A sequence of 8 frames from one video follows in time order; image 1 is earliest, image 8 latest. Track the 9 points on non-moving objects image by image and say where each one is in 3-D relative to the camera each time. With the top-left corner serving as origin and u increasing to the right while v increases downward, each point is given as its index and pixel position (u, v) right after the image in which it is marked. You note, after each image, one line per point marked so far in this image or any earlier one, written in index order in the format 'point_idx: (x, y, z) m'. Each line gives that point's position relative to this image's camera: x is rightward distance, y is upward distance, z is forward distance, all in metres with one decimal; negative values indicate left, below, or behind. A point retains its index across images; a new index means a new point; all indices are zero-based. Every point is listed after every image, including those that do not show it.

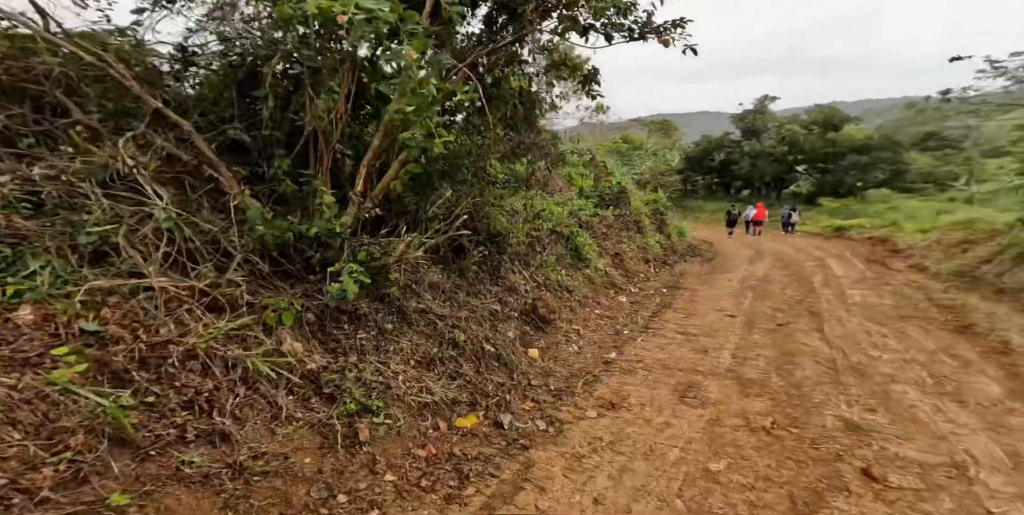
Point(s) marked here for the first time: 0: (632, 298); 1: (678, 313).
0: (+1.8, -0.5, +8.6) m
1: (+2.3, -0.7, +8.0) m
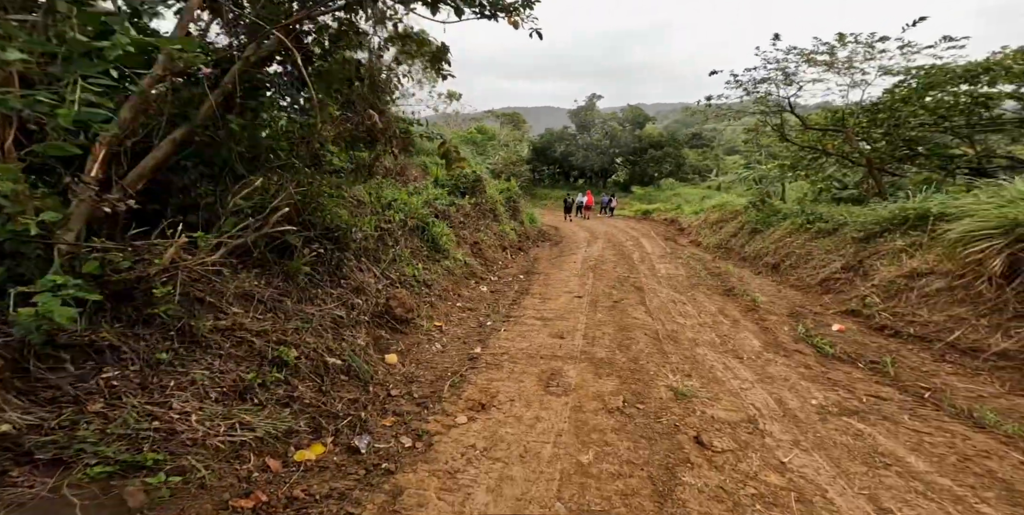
0: (-0.4, -0.4, +8.4) m
1: (+0.3, -0.5, +8.0) m
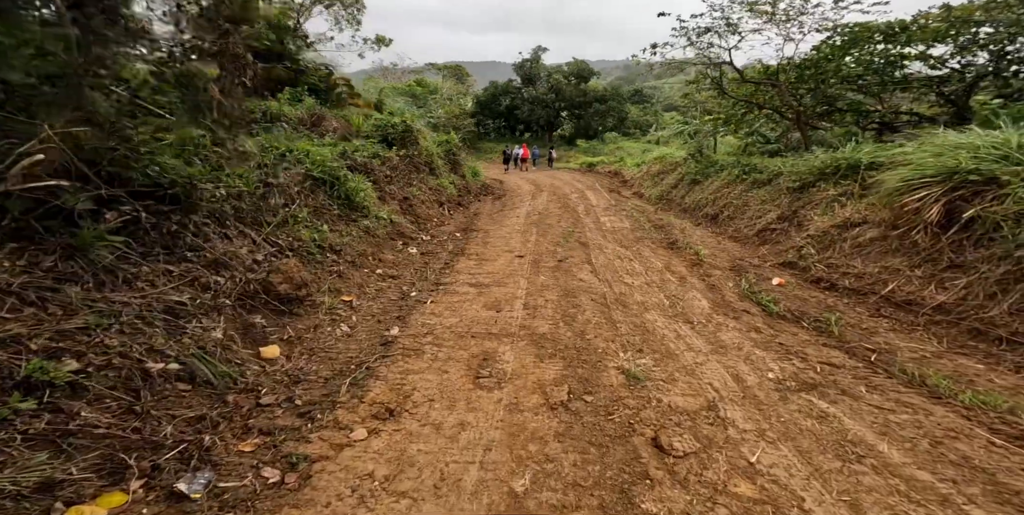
0: (-1.3, +0.2, +7.4) m
1: (-0.6, 0.0, +7.1) m
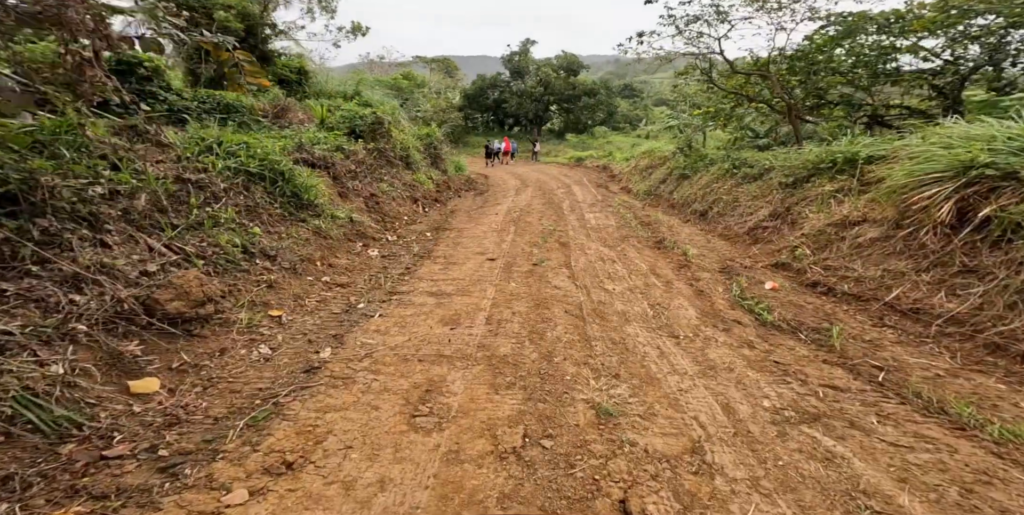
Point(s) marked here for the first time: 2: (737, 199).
0: (-1.7, +0.2, +6.8) m
1: (-1.0, 0.0, +6.4) m
2: (+3.9, +1.0, +9.5) m
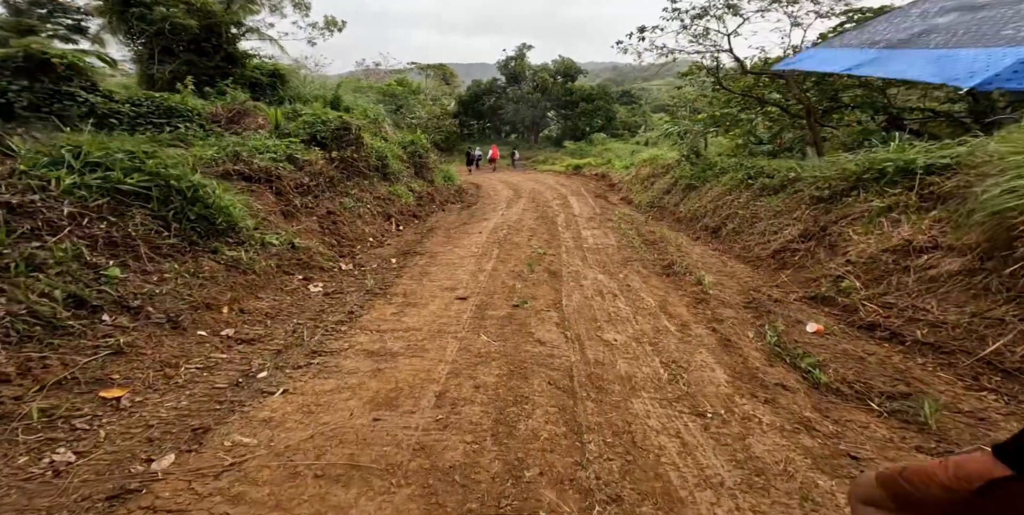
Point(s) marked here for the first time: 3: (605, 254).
0: (-1.9, -0.2, +5.5) m
1: (-1.2, -0.4, +5.1) m
2: (+3.6, +0.6, +8.2) m
3: (+1.3, 0.0, +7.5) m
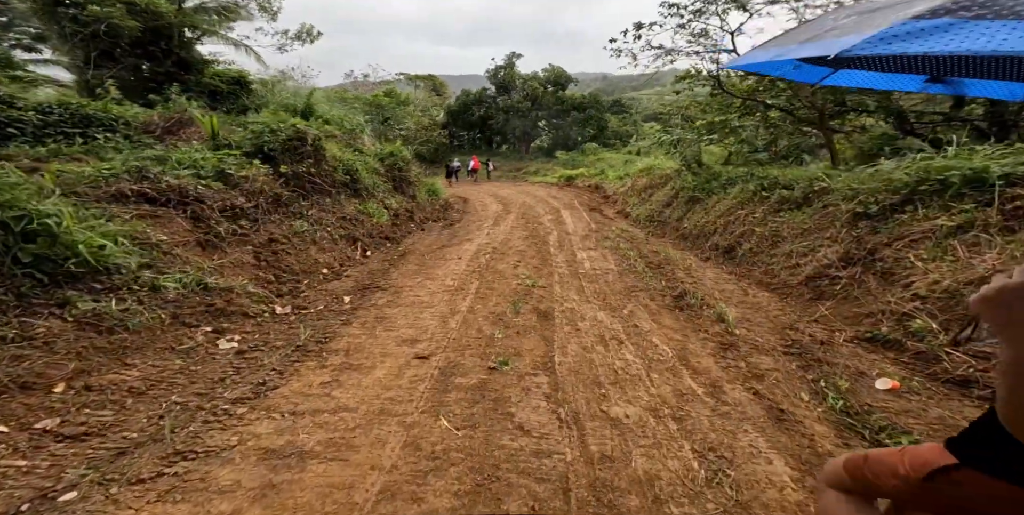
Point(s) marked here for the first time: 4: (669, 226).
0: (-2.1, -0.5, +4.2) m
1: (-1.4, -0.7, +3.9) m
2: (+3.4, +0.3, +7.1) m
3: (+1.0, -0.3, +6.3) m
4: (+3.0, +0.6, +10.5) m
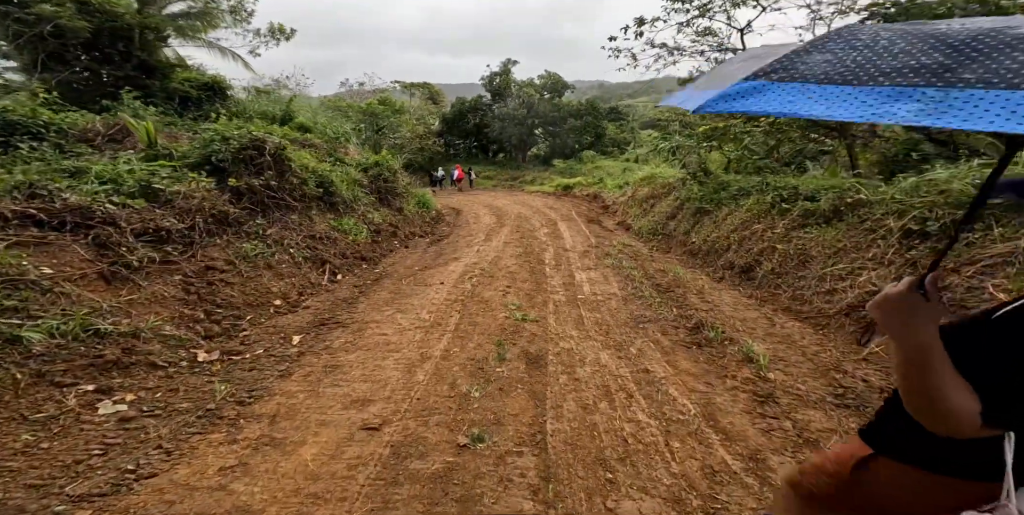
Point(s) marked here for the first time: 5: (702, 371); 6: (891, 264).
0: (-2.2, -0.7, +3.3) m
1: (-1.5, -0.9, +3.0) m
2: (+3.3, +0.1, +6.2) m
3: (+0.9, -0.5, +5.4) m
4: (+2.9, +0.3, +9.6) m
5: (+1.4, -0.9, +4.2) m
6: (+3.3, -0.1, +4.8) m
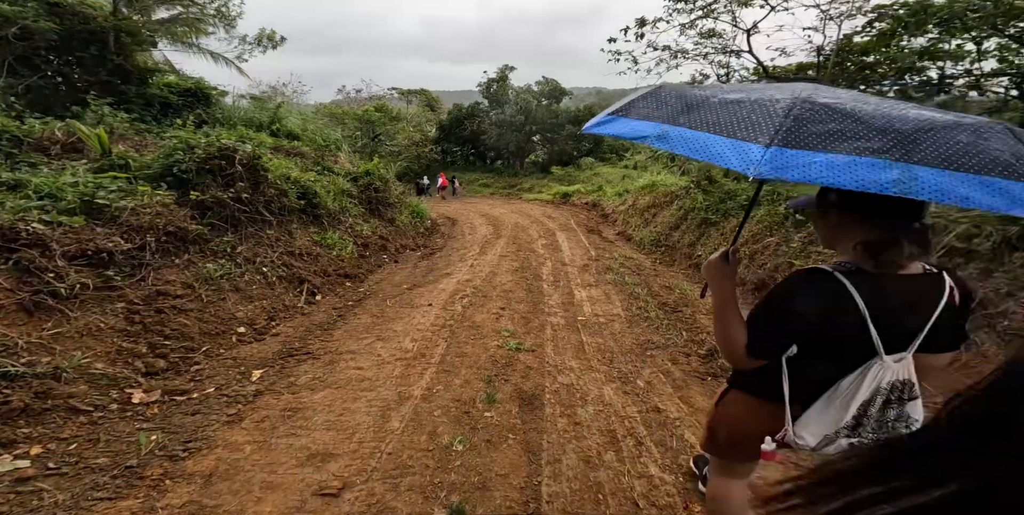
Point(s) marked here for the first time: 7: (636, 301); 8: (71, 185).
0: (-2.3, -0.9, +2.8) m
1: (-1.6, -1.1, +2.5) m
2: (+3.2, -0.1, +5.7) m
3: (+0.9, -0.7, +4.9) m
4: (+2.8, +0.1, +9.1) m
5: (+1.4, -1.0, +3.7) m
6: (+3.2, -0.2, +4.3) m
7: (+1.4, -0.5, +6.2) m
8: (-3.5, +0.6, +4.4) m
